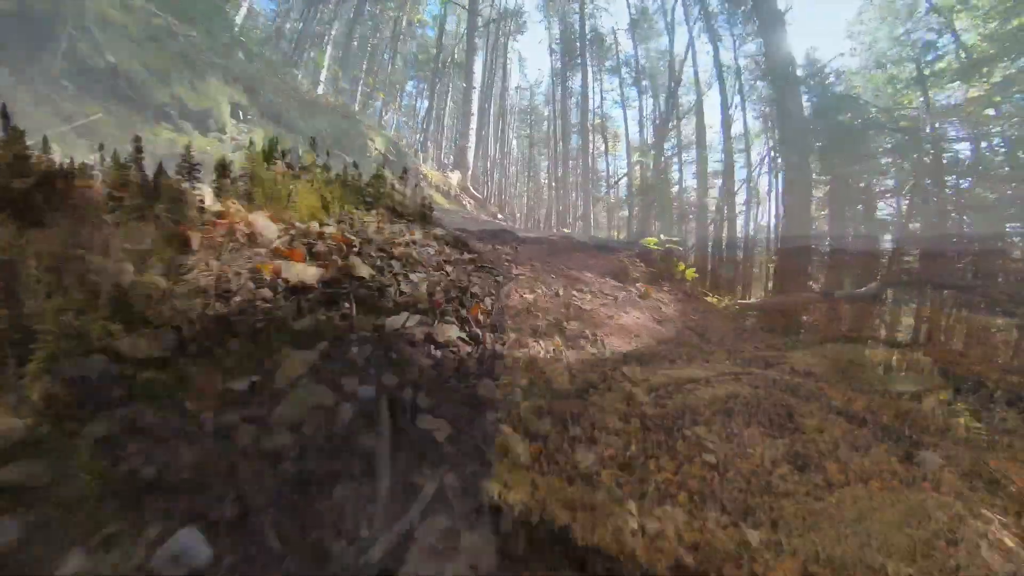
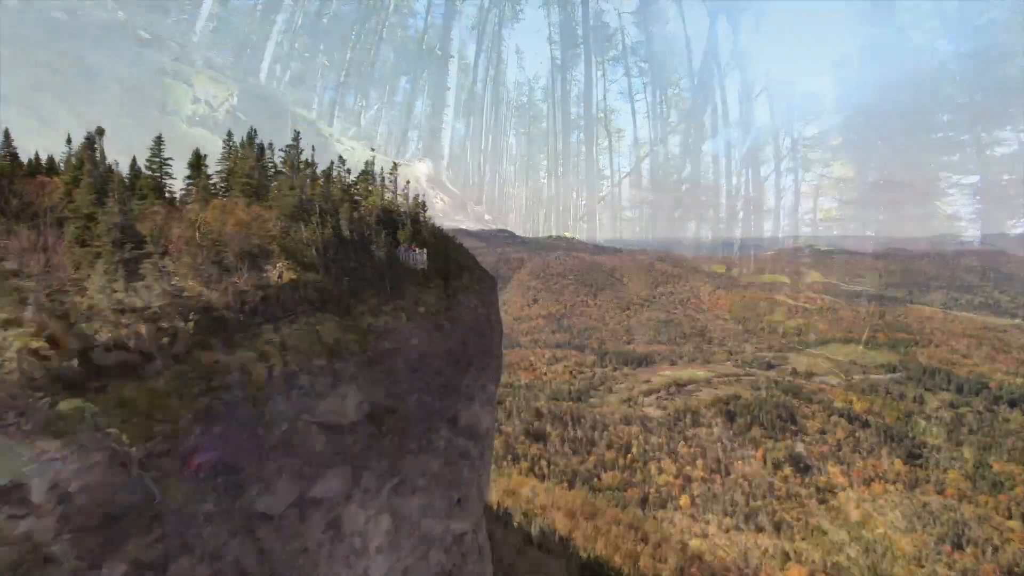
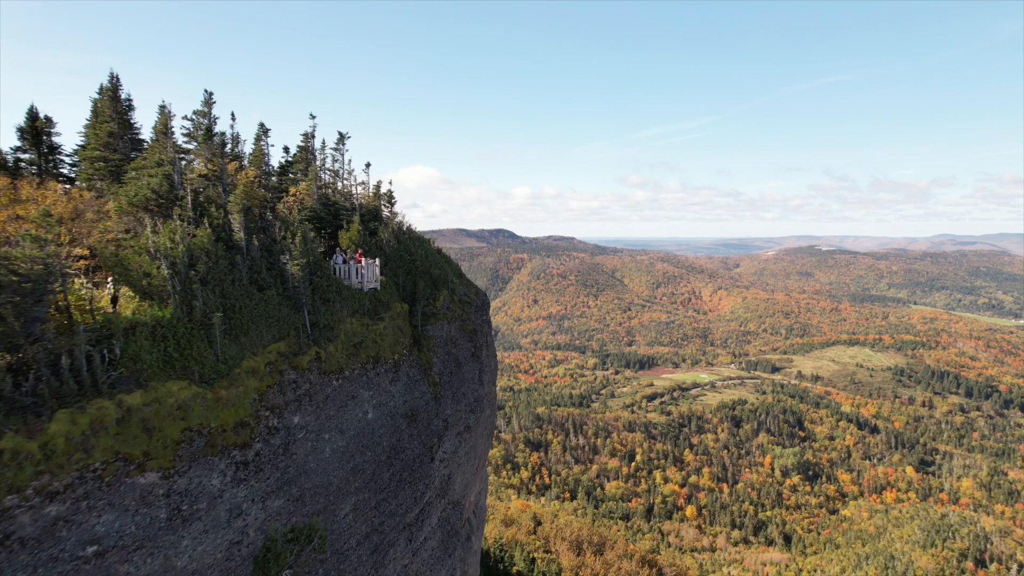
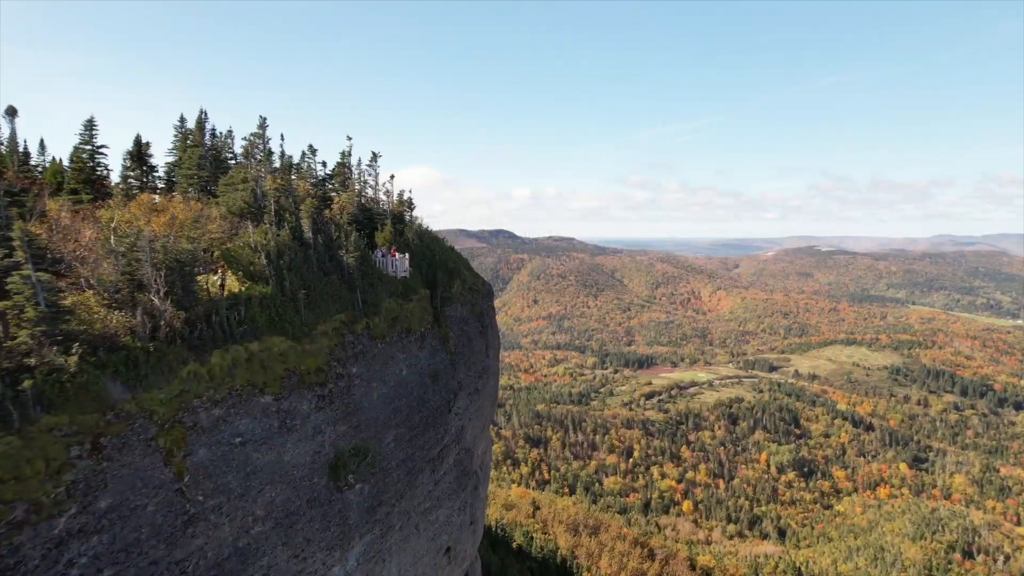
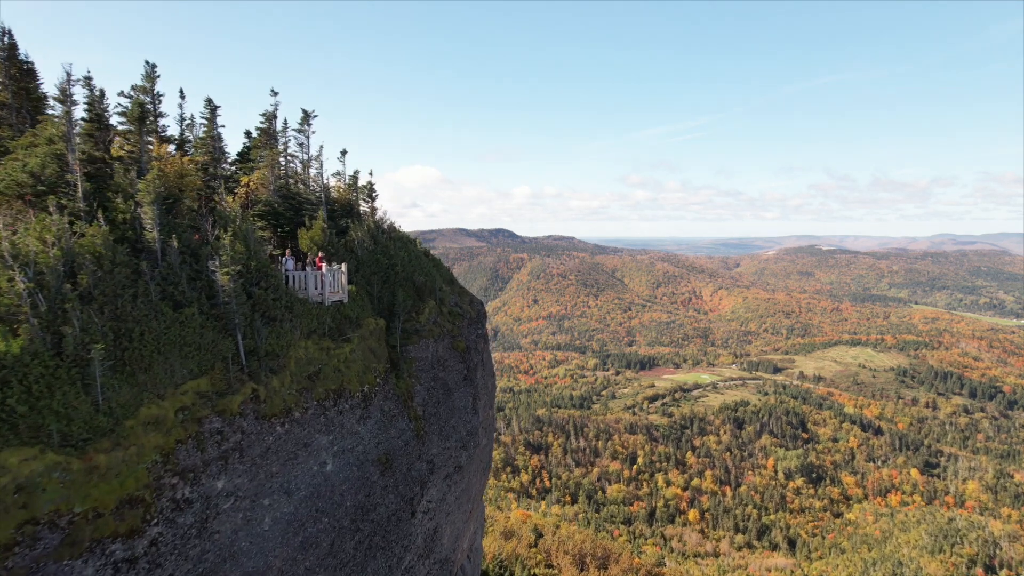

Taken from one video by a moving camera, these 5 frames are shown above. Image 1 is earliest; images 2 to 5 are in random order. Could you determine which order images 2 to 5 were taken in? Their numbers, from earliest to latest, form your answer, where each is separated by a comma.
2, 4, 3, 5
